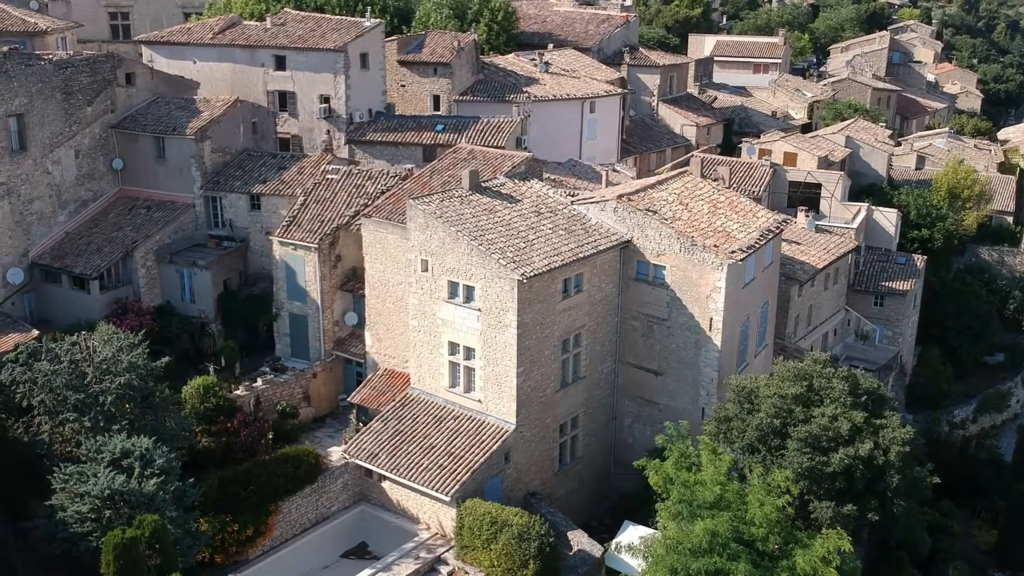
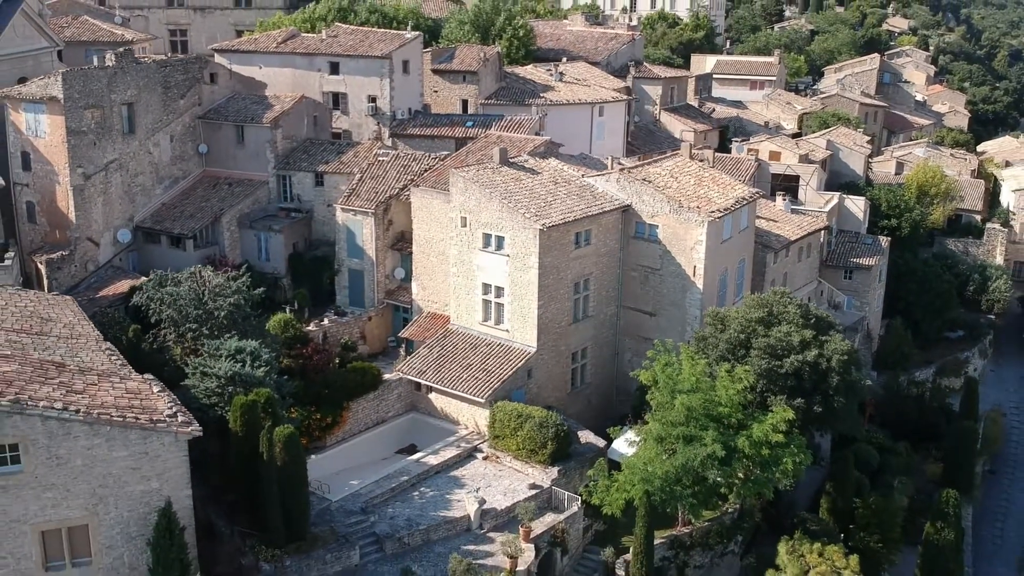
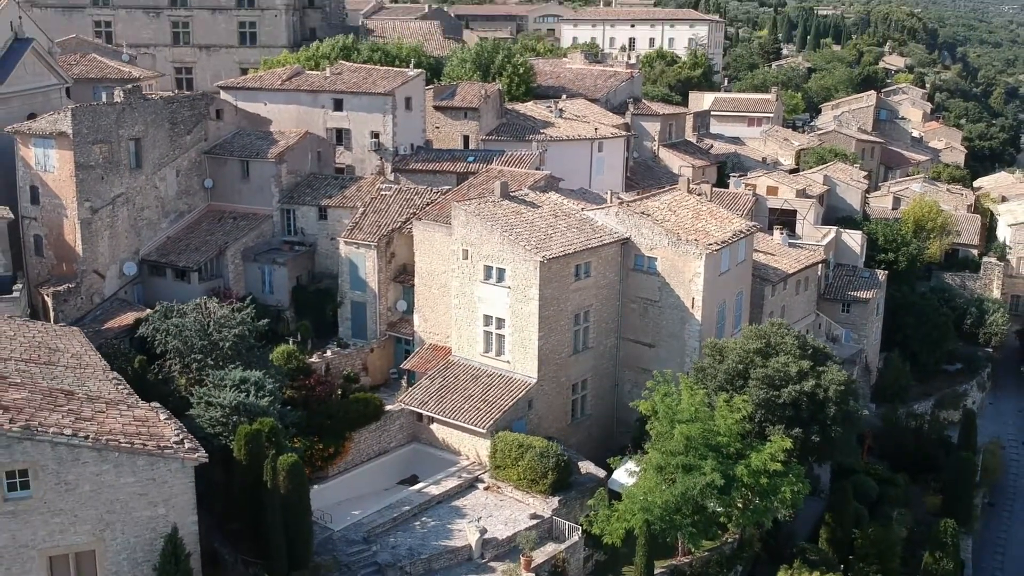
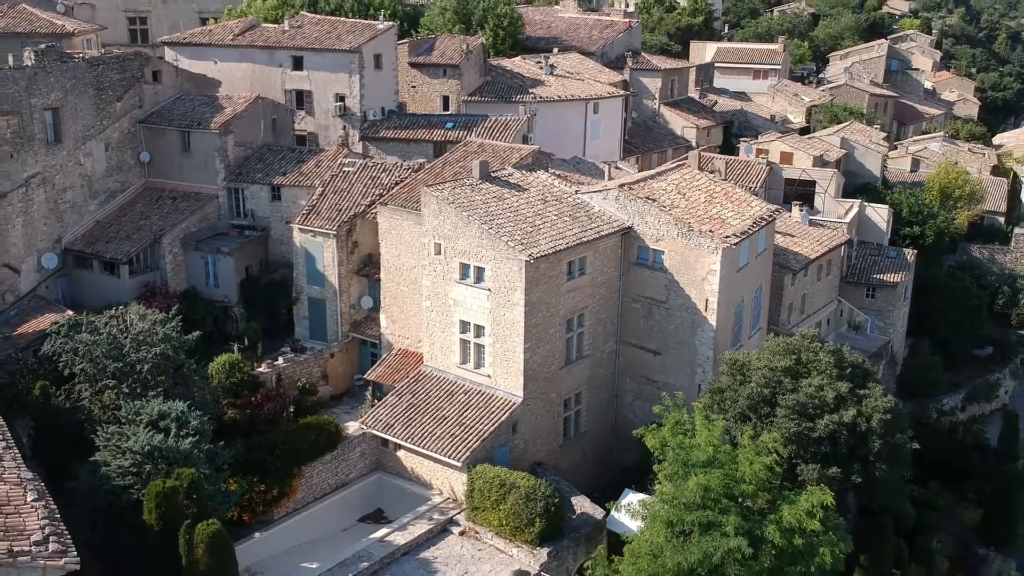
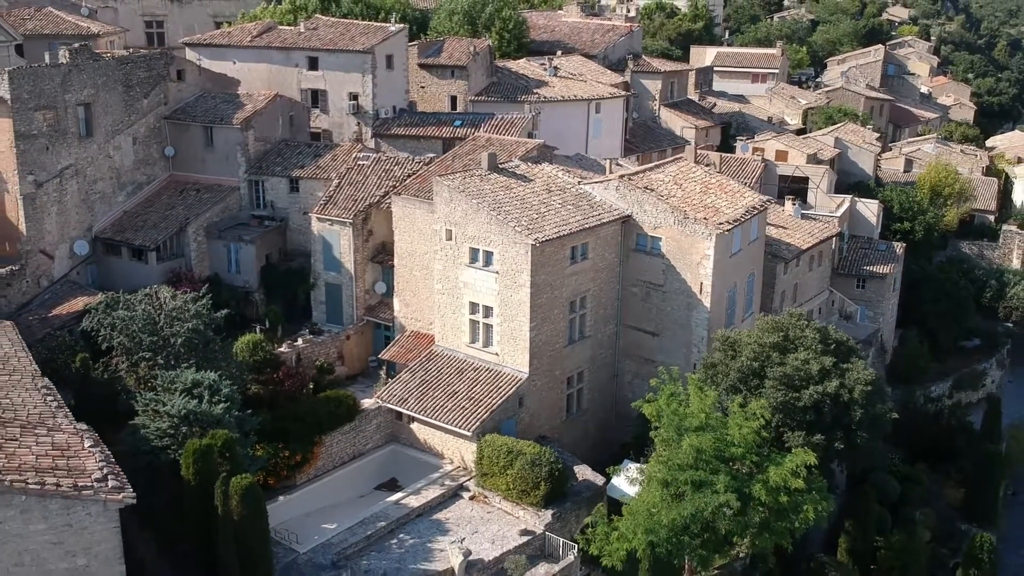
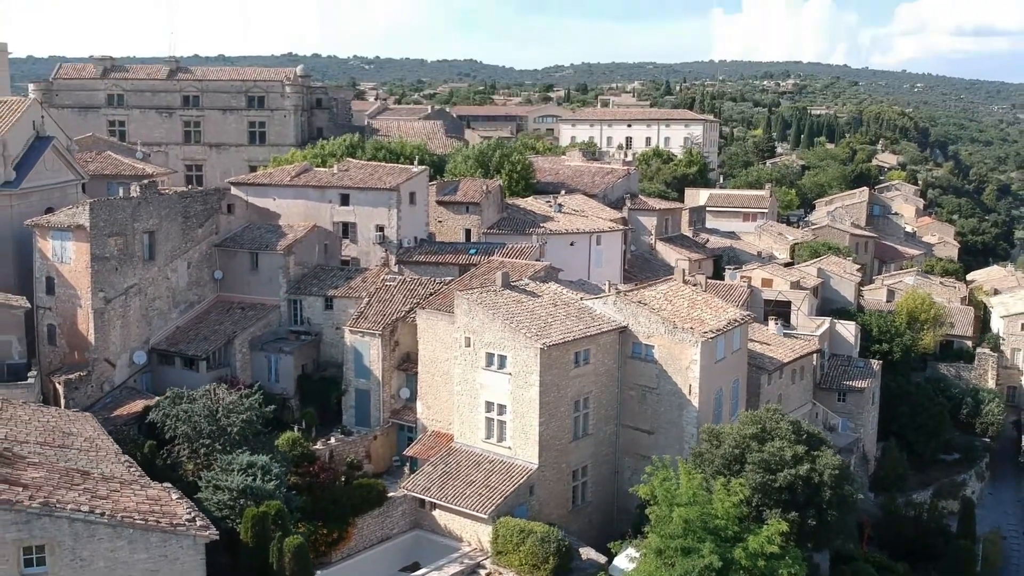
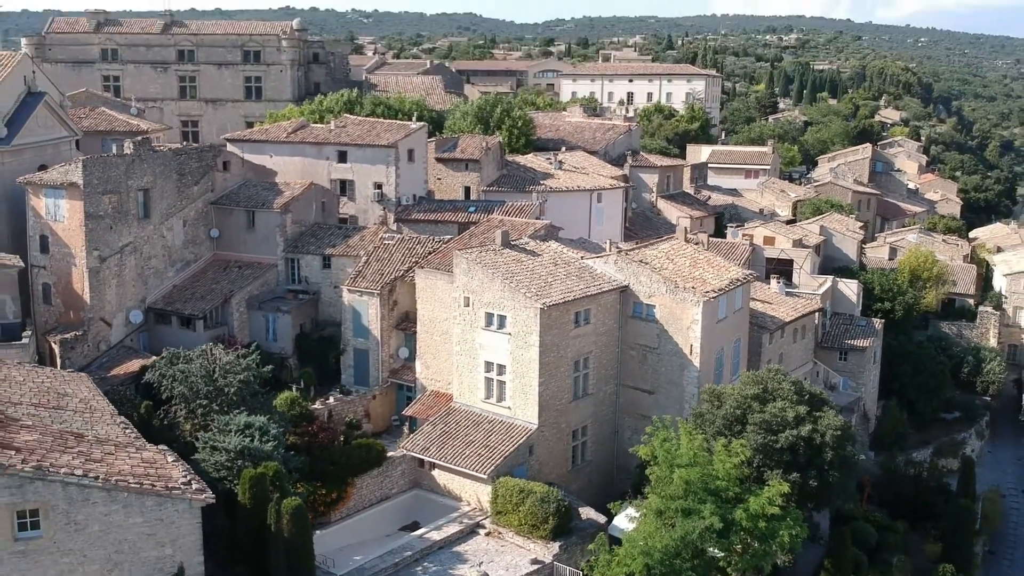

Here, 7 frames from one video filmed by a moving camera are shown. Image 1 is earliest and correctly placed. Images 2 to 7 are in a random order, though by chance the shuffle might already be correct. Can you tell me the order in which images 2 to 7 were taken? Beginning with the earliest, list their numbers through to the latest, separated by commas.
4, 5, 2, 3, 7, 6
